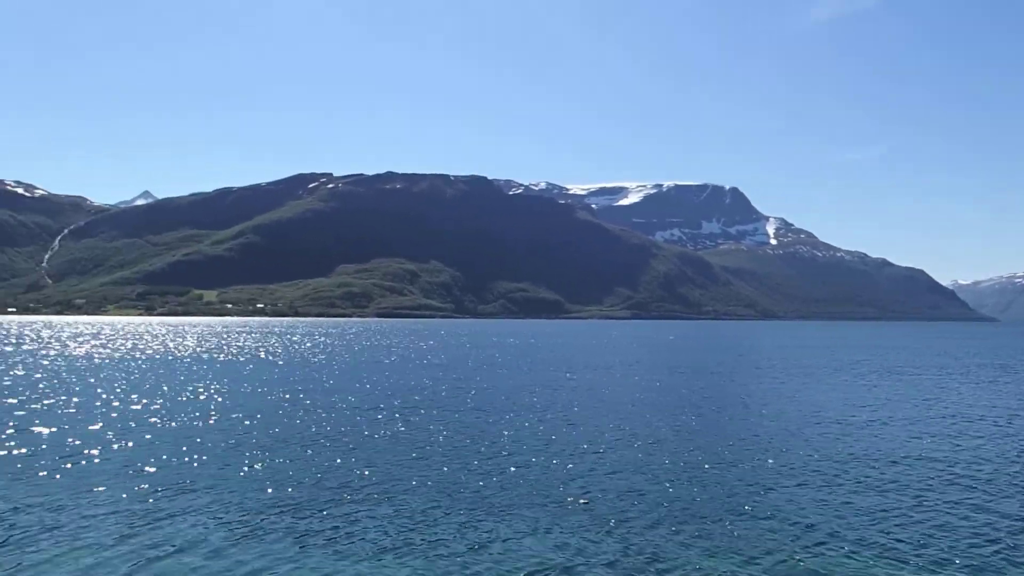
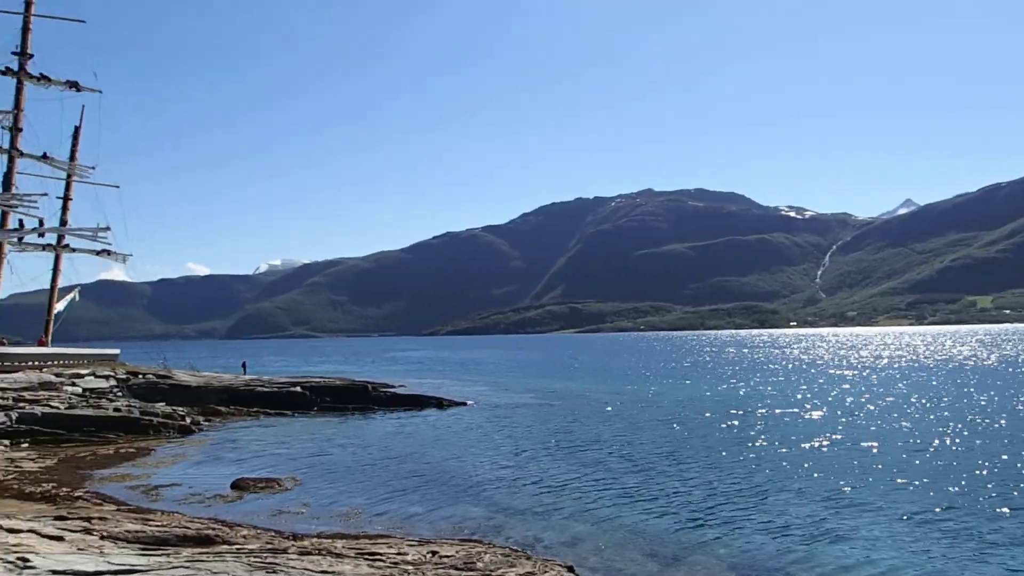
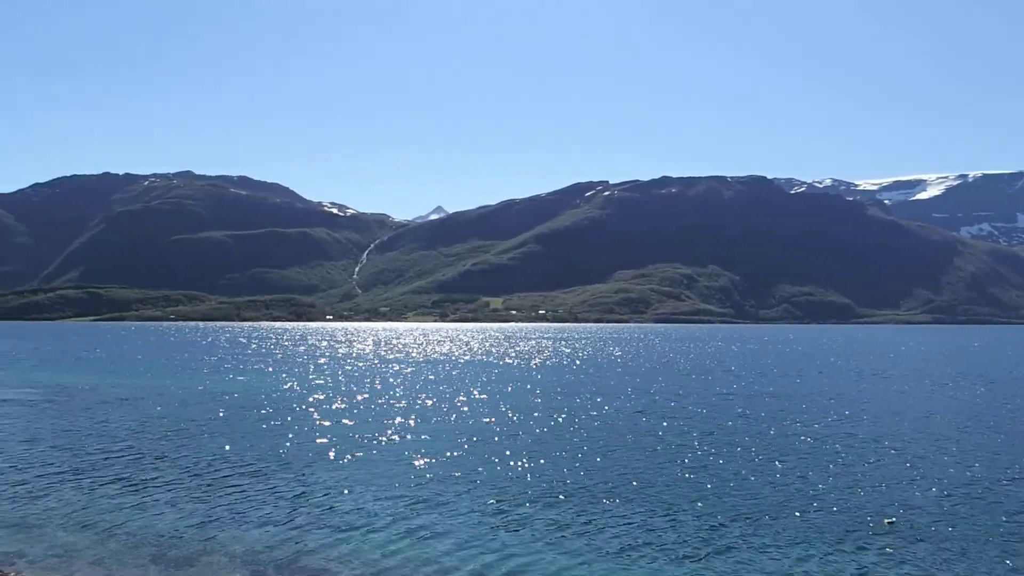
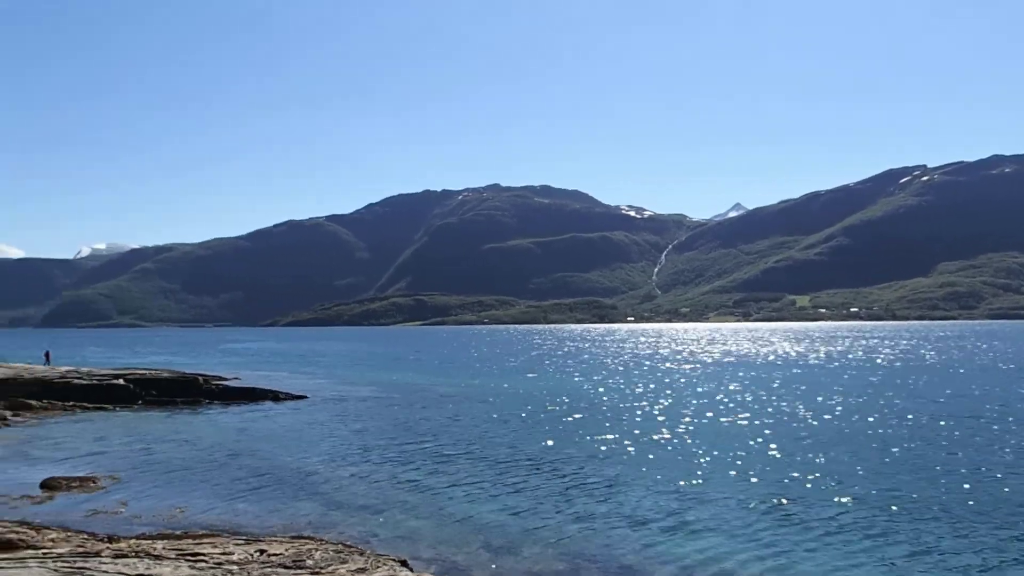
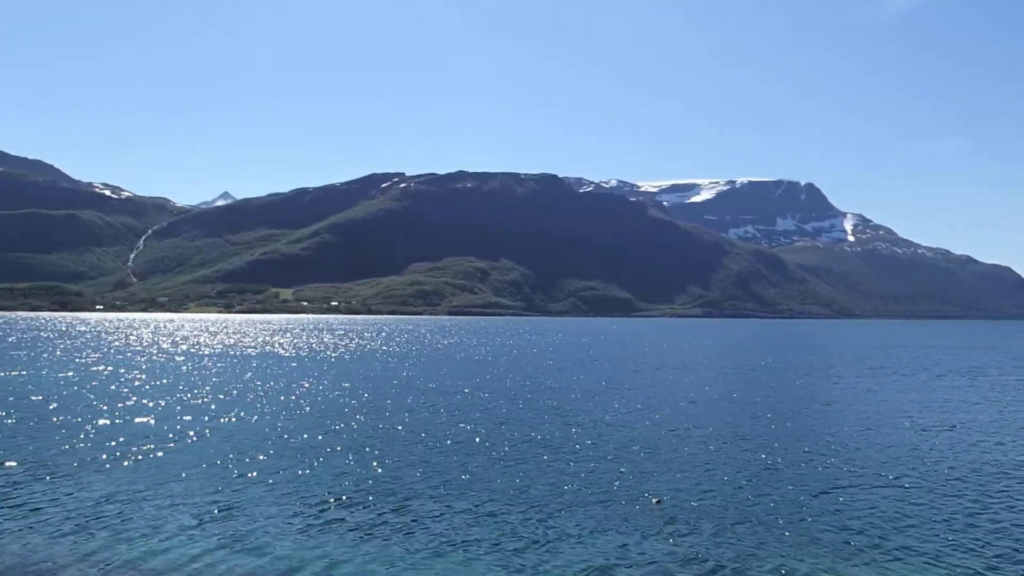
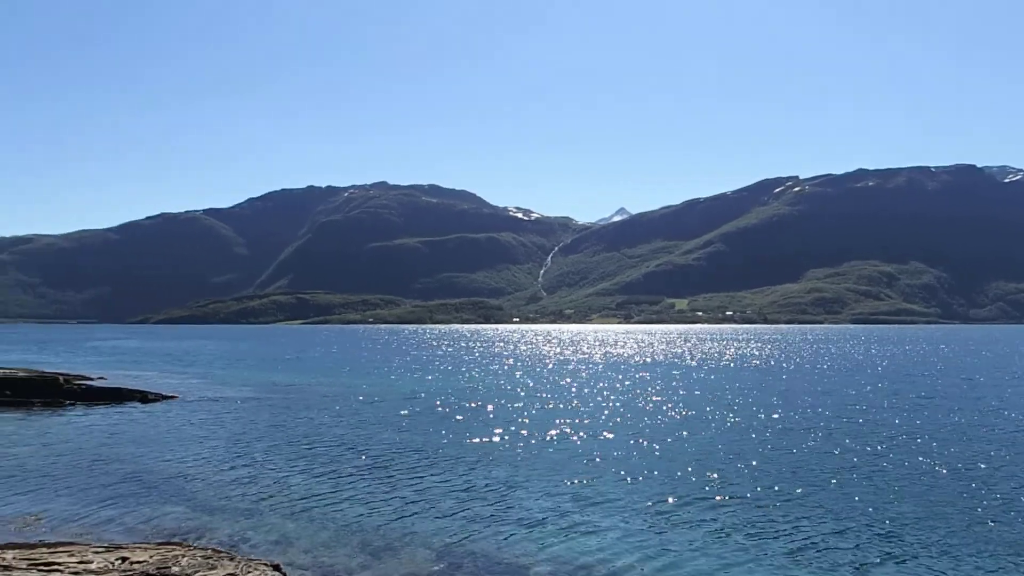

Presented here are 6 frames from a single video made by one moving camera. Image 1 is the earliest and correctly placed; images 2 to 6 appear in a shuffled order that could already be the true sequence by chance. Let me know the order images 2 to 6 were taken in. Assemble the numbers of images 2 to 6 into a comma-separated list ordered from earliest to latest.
5, 3, 6, 4, 2
